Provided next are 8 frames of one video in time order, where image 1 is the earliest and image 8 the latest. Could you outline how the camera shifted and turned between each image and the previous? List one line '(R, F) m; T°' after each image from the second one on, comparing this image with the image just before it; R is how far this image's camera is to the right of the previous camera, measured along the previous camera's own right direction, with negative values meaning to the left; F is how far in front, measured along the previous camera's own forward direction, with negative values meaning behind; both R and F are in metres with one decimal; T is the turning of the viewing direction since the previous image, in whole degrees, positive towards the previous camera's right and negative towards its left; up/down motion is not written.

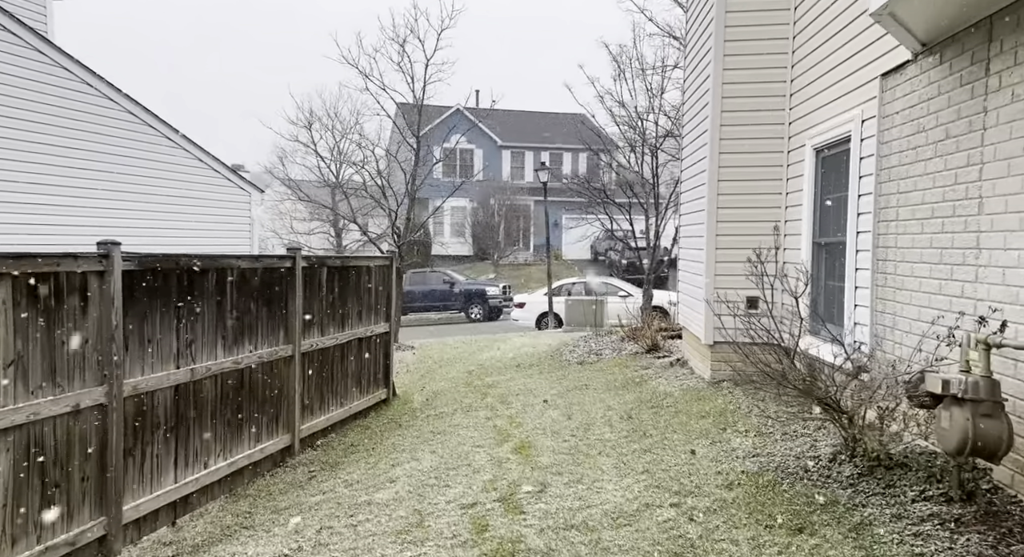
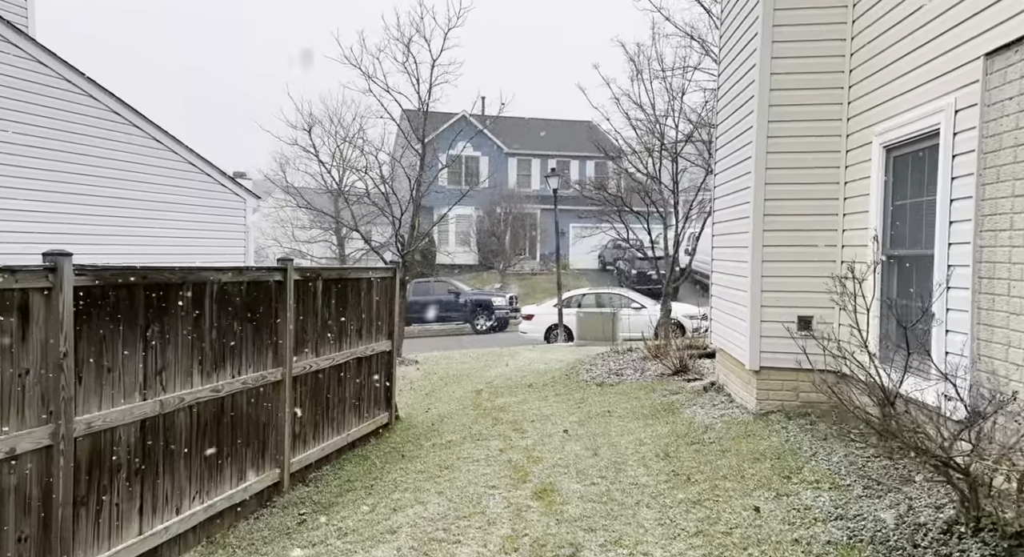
(-0.1, +0.8) m; 0°
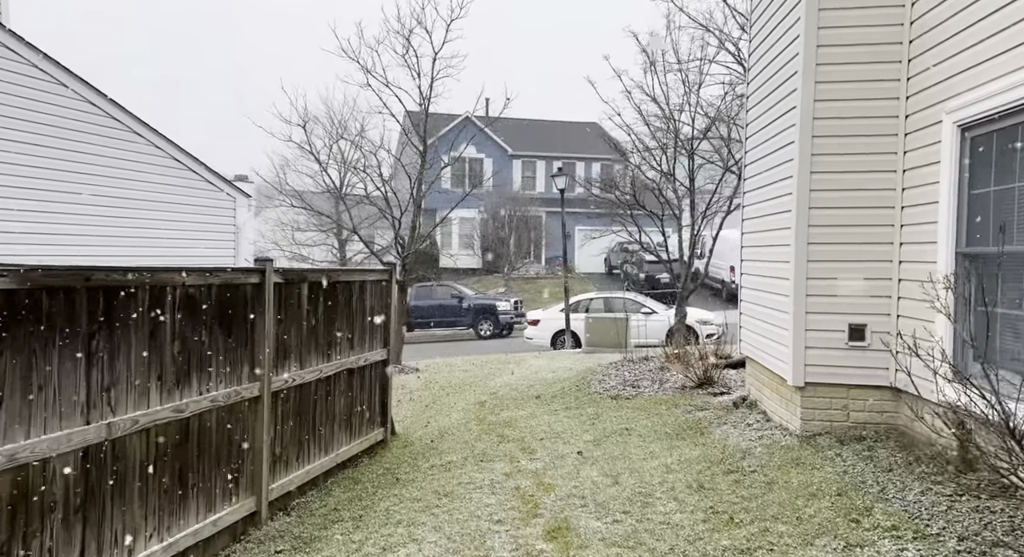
(0.0, +0.7) m; 0°
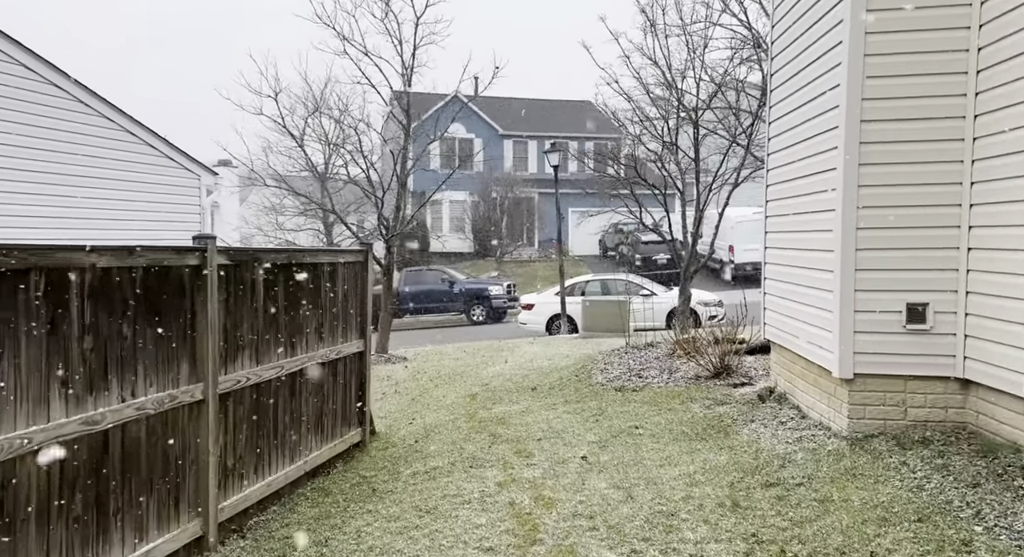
(0.0, +0.9) m; 0°
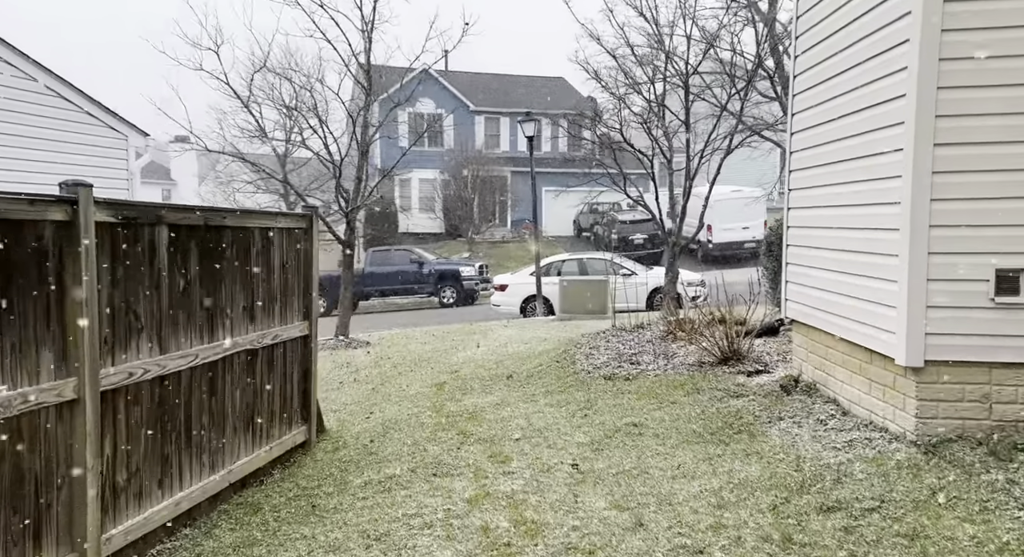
(0.0, +1.0) m; +2°
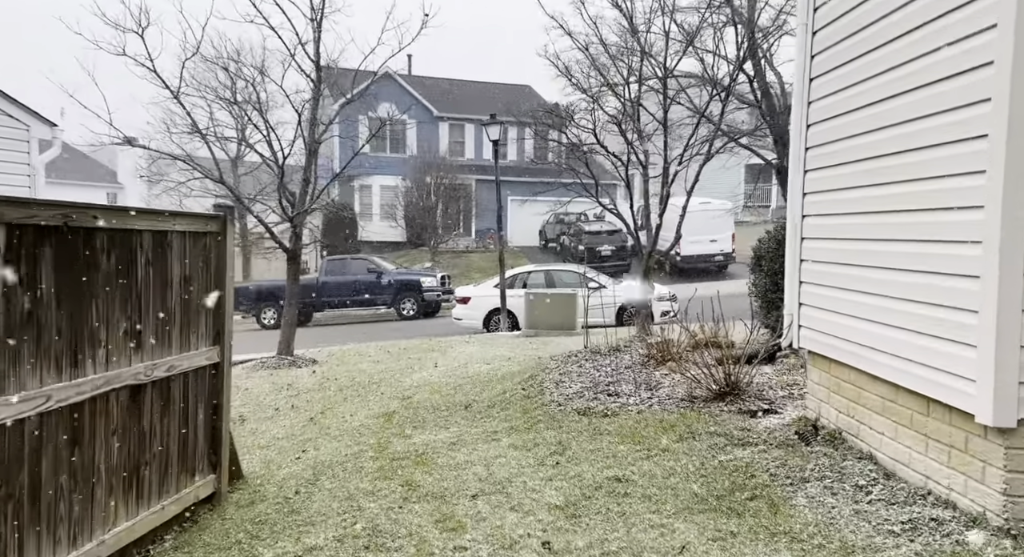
(0.0, +0.9) m; +3°
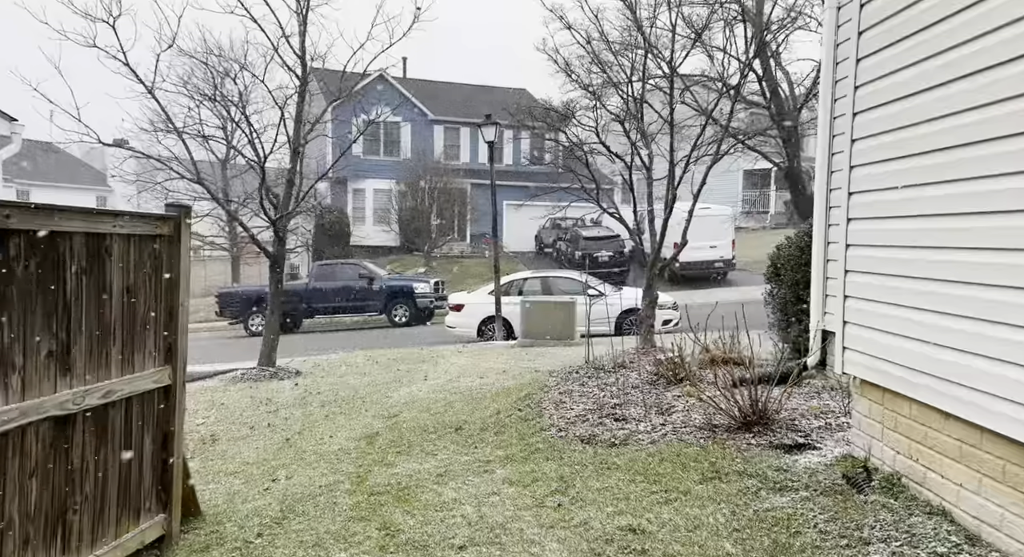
(0.0, +0.6) m; 0°
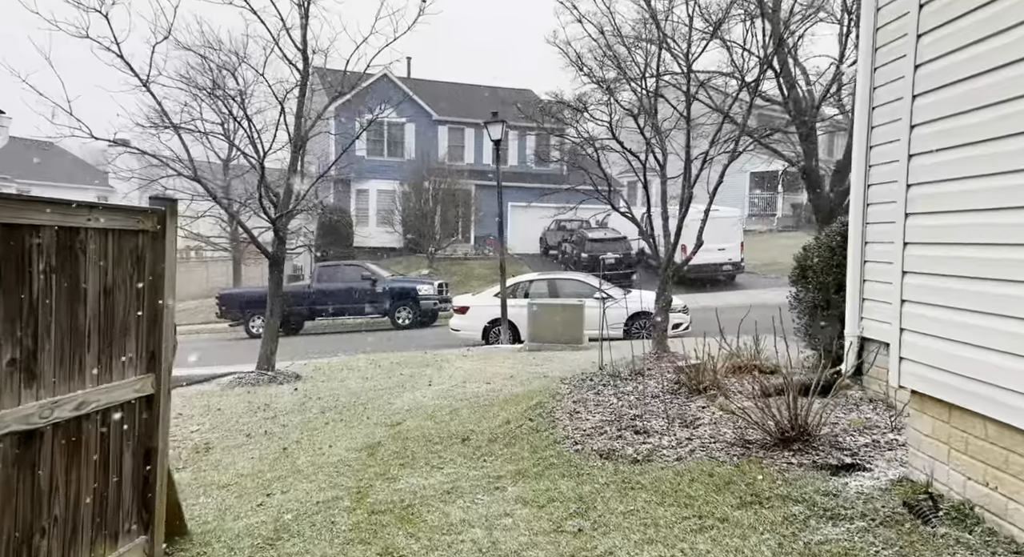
(-0.1, +0.4) m; 0°
